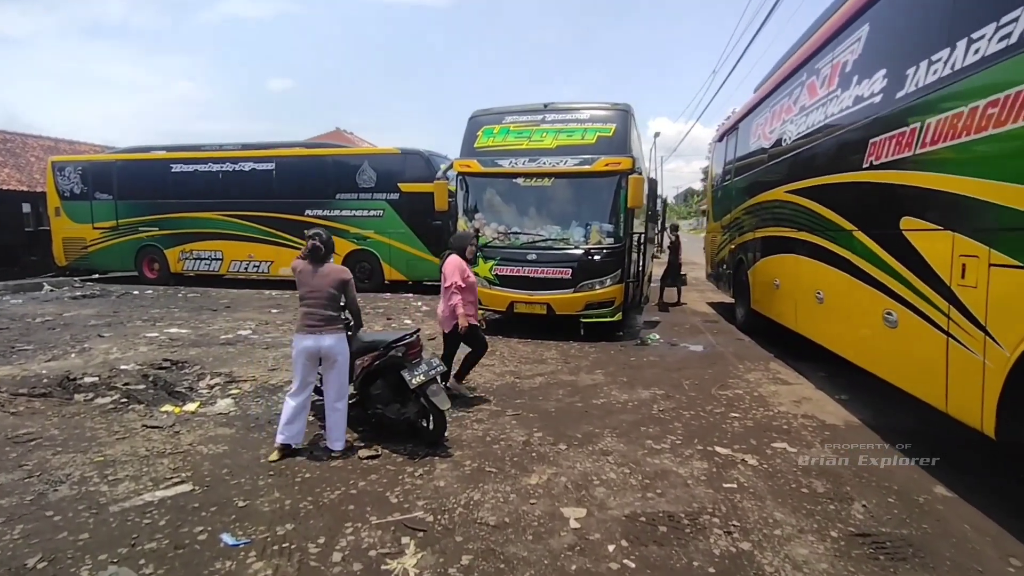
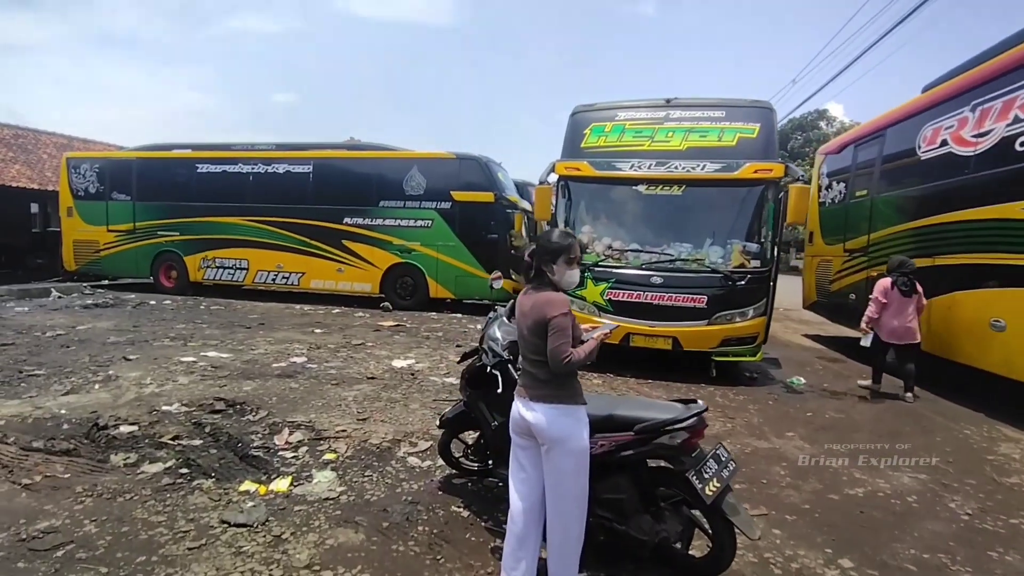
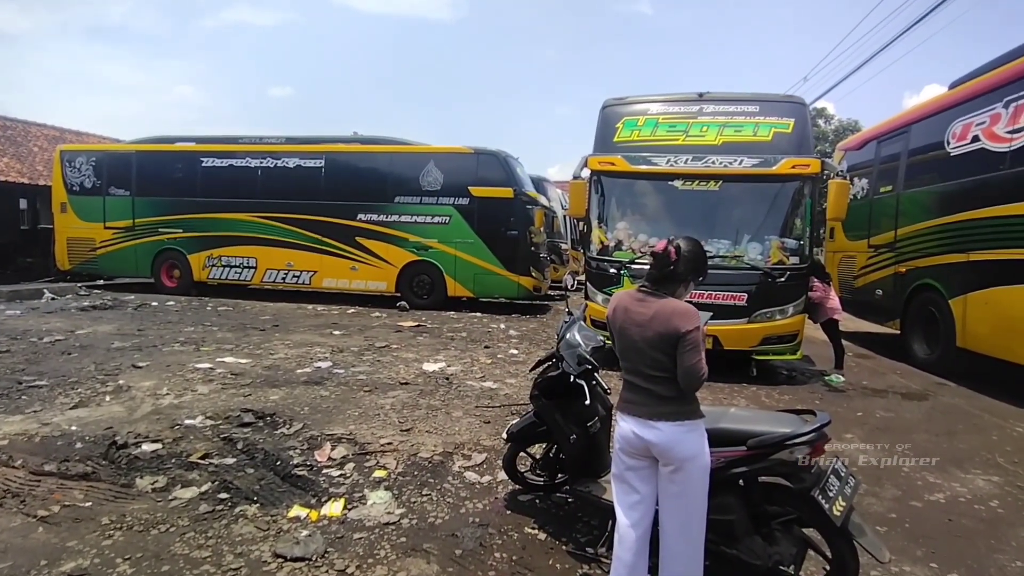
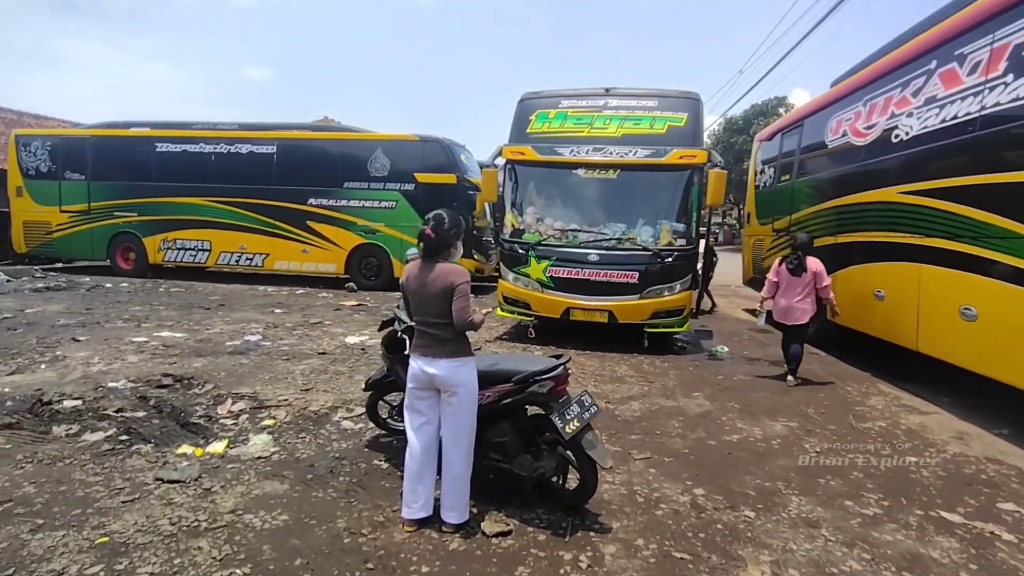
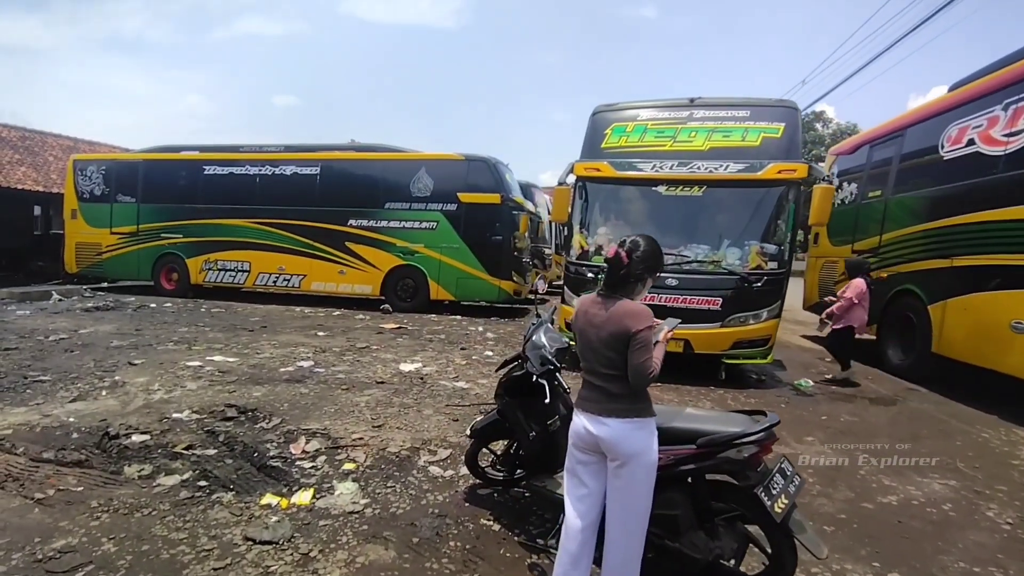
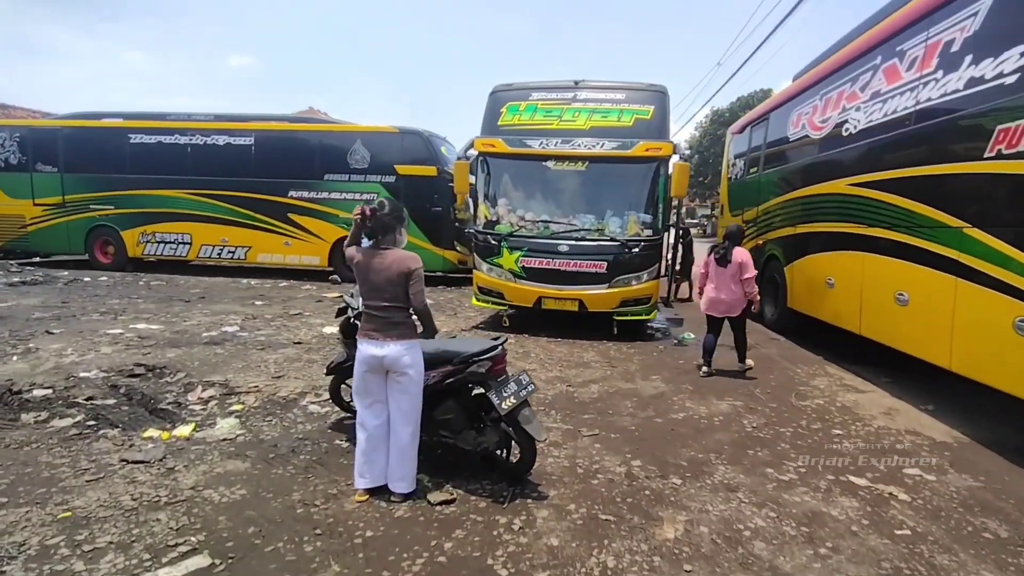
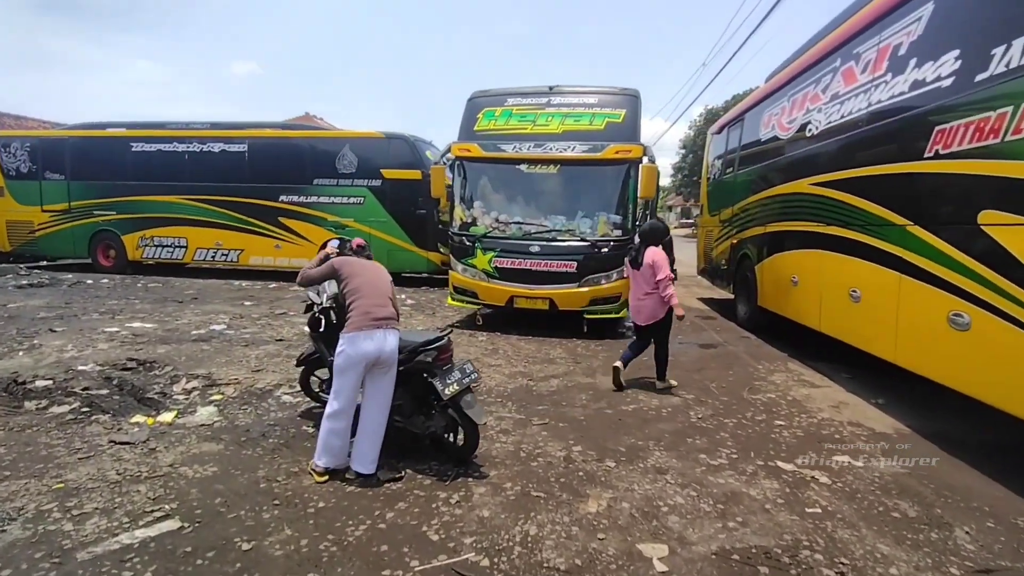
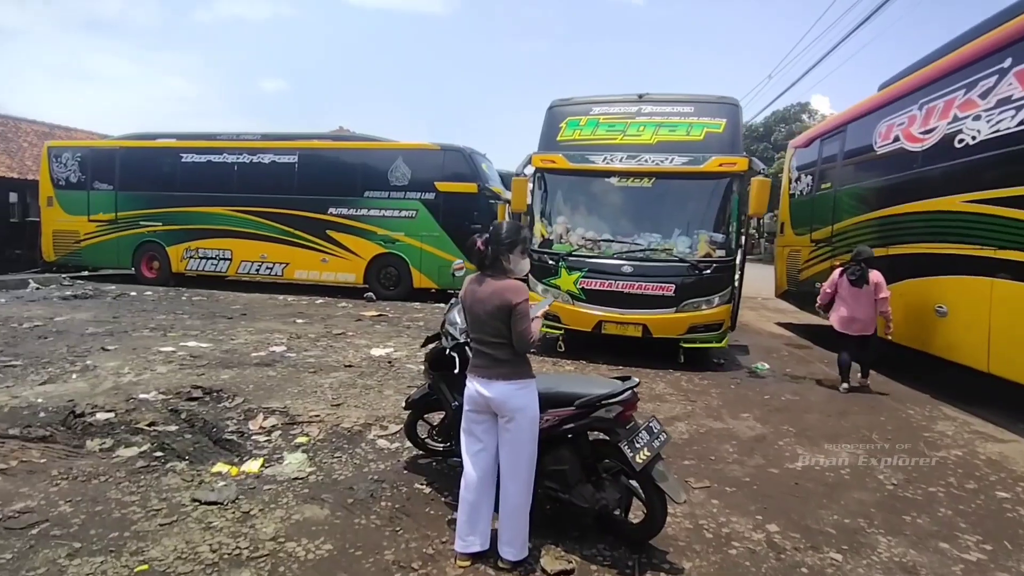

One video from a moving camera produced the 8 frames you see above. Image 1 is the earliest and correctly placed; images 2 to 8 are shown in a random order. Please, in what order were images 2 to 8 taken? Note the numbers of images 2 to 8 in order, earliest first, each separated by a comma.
7, 6, 4, 8, 2, 5, 3
